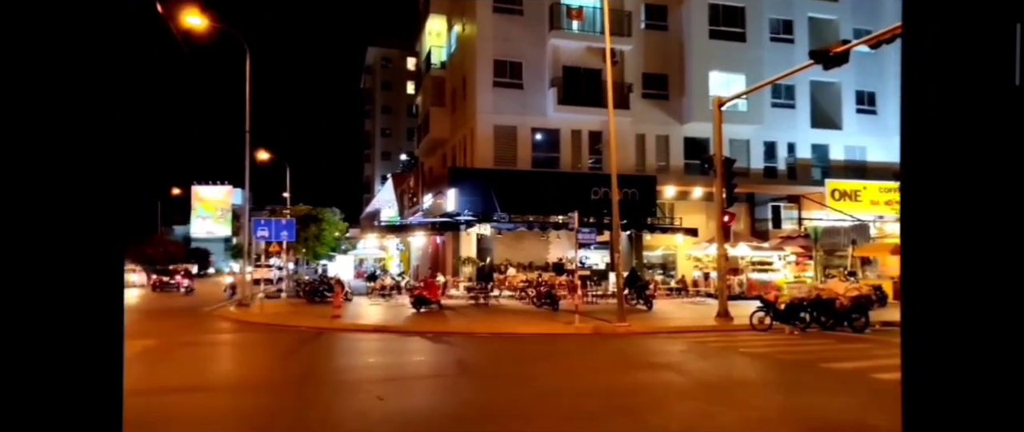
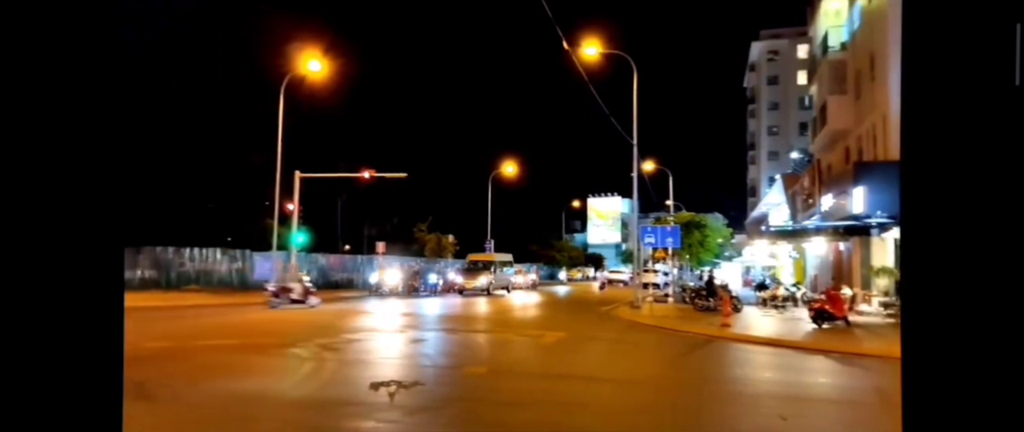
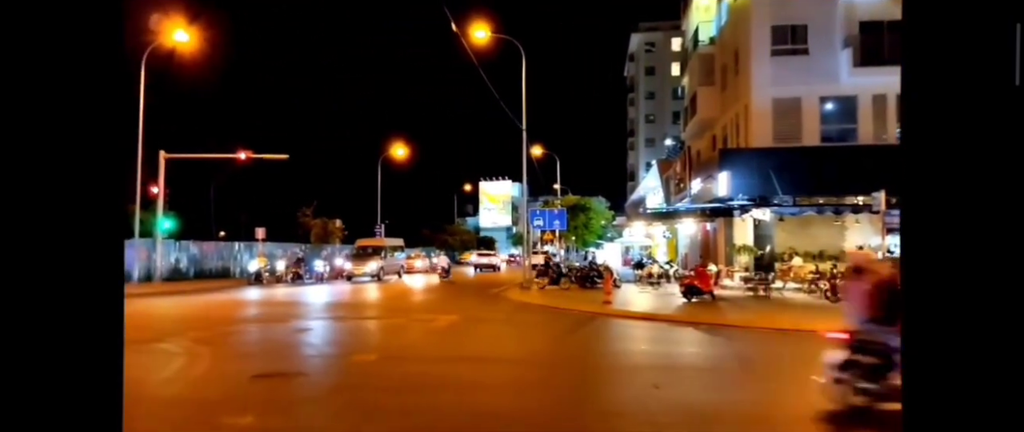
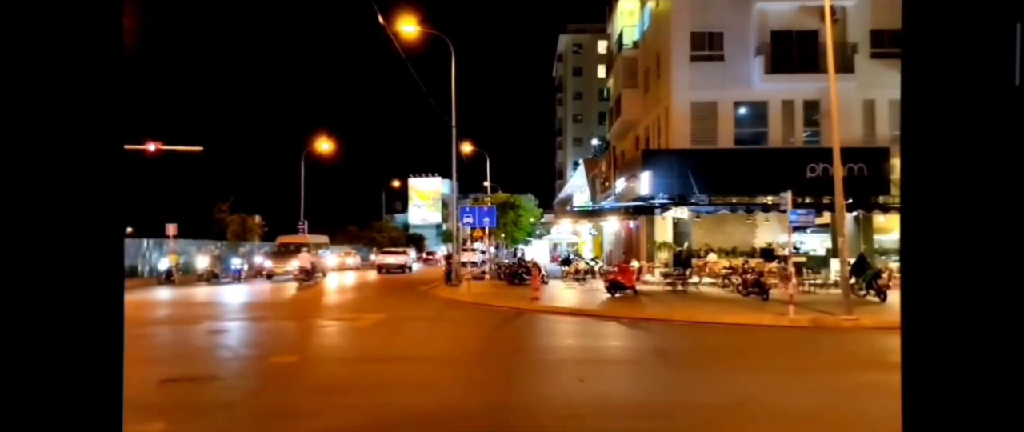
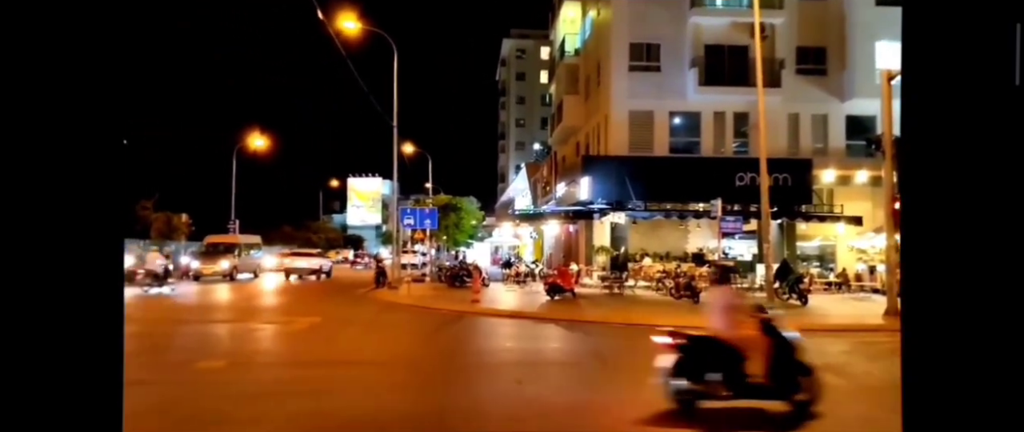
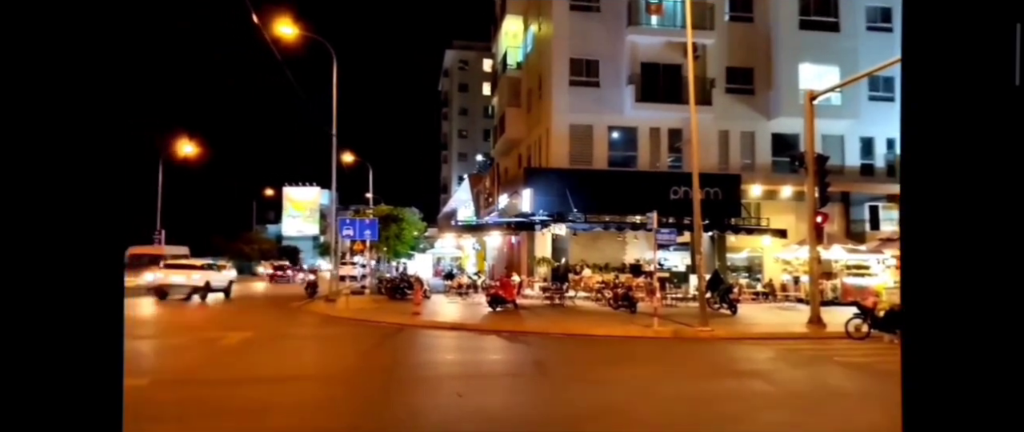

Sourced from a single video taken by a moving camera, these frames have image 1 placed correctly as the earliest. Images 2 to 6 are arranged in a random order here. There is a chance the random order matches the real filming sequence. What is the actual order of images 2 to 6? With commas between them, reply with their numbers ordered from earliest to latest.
6, 5, 4, 3, 2
